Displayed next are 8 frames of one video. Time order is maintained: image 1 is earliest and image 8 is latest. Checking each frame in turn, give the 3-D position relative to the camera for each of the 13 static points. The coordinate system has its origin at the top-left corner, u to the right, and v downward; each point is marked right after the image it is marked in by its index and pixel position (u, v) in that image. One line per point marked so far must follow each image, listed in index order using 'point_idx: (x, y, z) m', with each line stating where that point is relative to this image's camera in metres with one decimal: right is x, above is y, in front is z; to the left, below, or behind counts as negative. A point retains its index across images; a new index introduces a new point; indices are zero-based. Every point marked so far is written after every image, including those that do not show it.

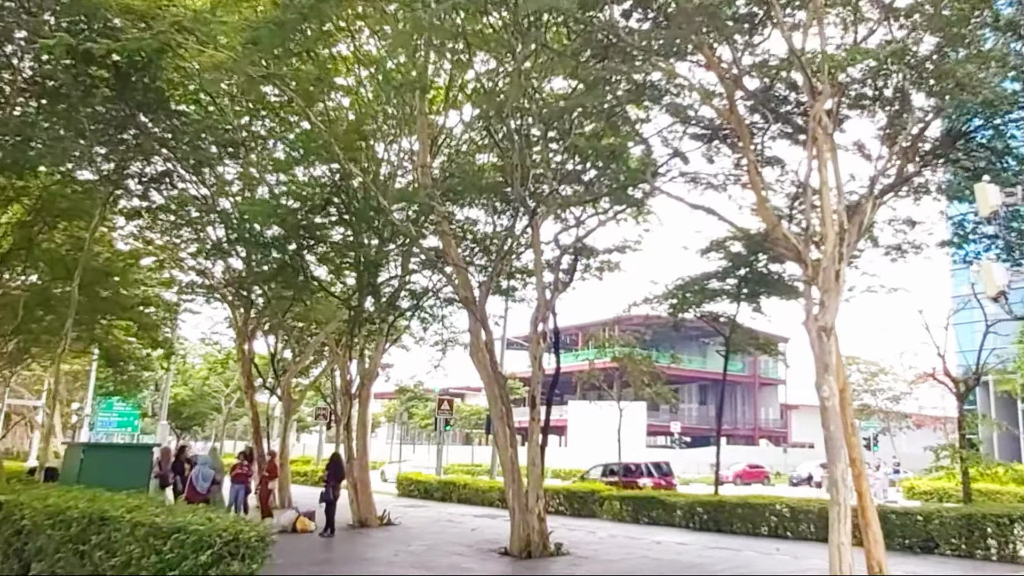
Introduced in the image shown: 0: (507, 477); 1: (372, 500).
0: (-0.1, -2.5, +12.4) m
1: (-2.3, -3.5, +14.9) m
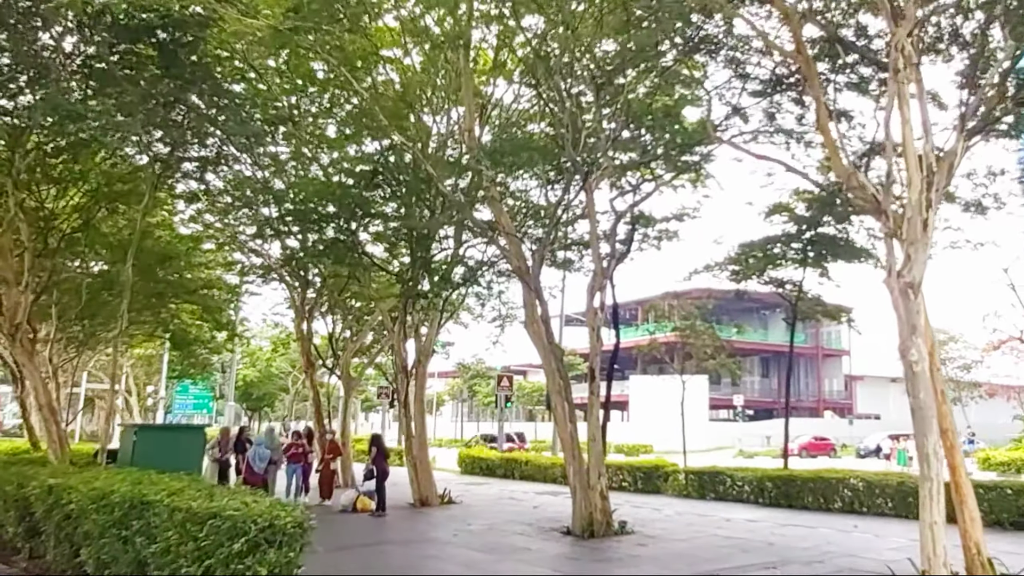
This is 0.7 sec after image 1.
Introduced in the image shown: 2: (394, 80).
0: (+0.7, -2.1, +12.0) m
1: (-1.3, -3.1, +14.6) m
2: (-2.0, +3.6, +15.7) m
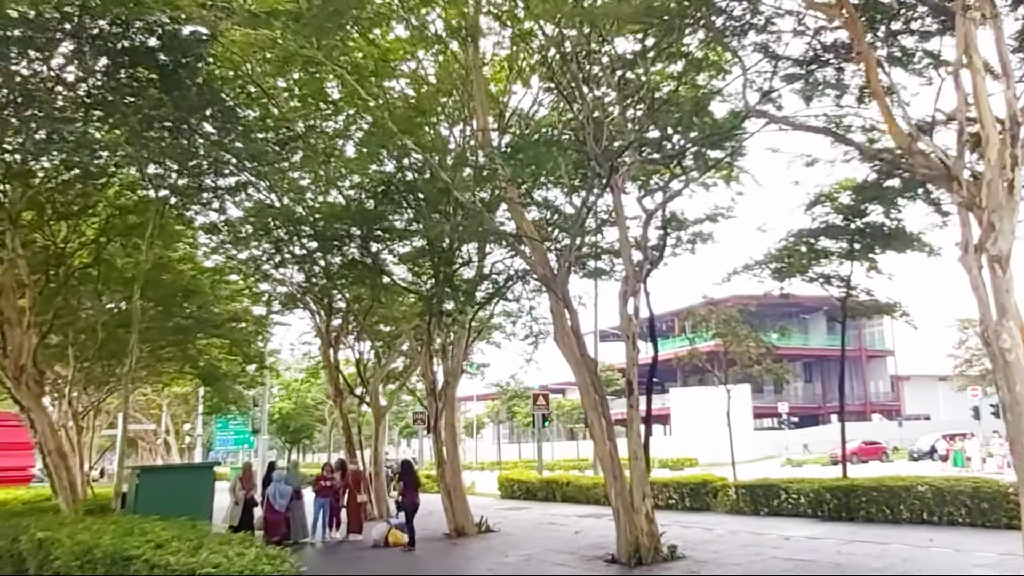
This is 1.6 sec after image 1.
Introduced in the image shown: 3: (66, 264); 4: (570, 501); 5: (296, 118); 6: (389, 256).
0: (+1.2, -2.3, +11.2) m
1: (-0.7, -3.3, +13.9) m
2: (-1.7, +3.2, +15.2) m
3: (-7.7, +0.4, +15.8) m
4: (+1.2, -4.6, +19.9) m
5: (-3.6, +2.8, +15.0) m
6: (-2.3, +0.6, +16.8) m
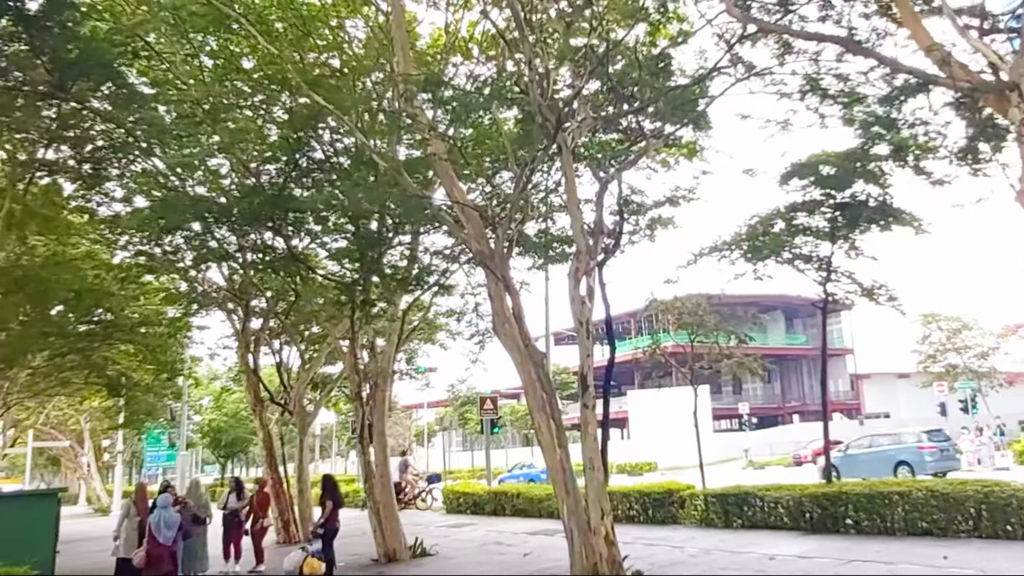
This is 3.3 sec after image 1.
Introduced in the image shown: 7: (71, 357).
0: (+0.5, -2.0, +9.5) m
1: (-1.5, -3.2, +12.1) m
2: (-2.7, +3.4, +13.4) m
3: (-8.6, +0.4, +13.8) m
4: (+0.2, -4.5, +18.3) m
5: (-4.5, +2.9, +13.1) m
6: (-3.3, +0.7, +15.0) m
7: (-9.2, -1.4, +19.4) m
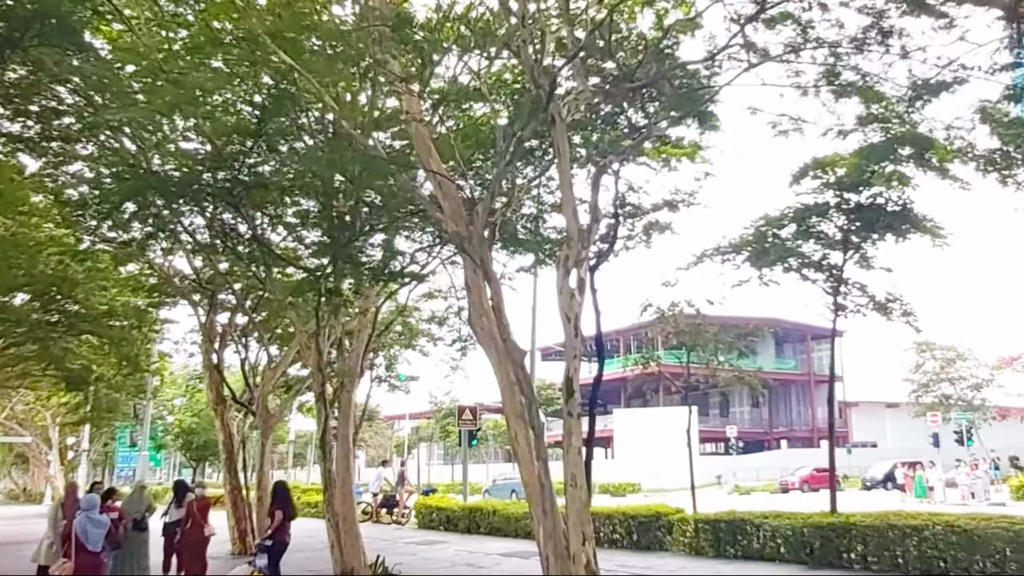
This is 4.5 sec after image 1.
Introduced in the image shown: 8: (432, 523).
0: (+0.2, -2.0, +8.5) m
1: (-1.8, -3.1, +11.1) m
2: (-2.7, +3.5, +12.4) m
3: (-8.8, +0.8, +12.7) m
4: (-0.3, -4.6, +17.2) m
5: (-4.6, +3.1, +12.1) m
6: (-3.5, +0.8, +14.0) m
7: (-9.6, -1.2, +18.3) m
8: (-1.7, -5.0, +19.5) m
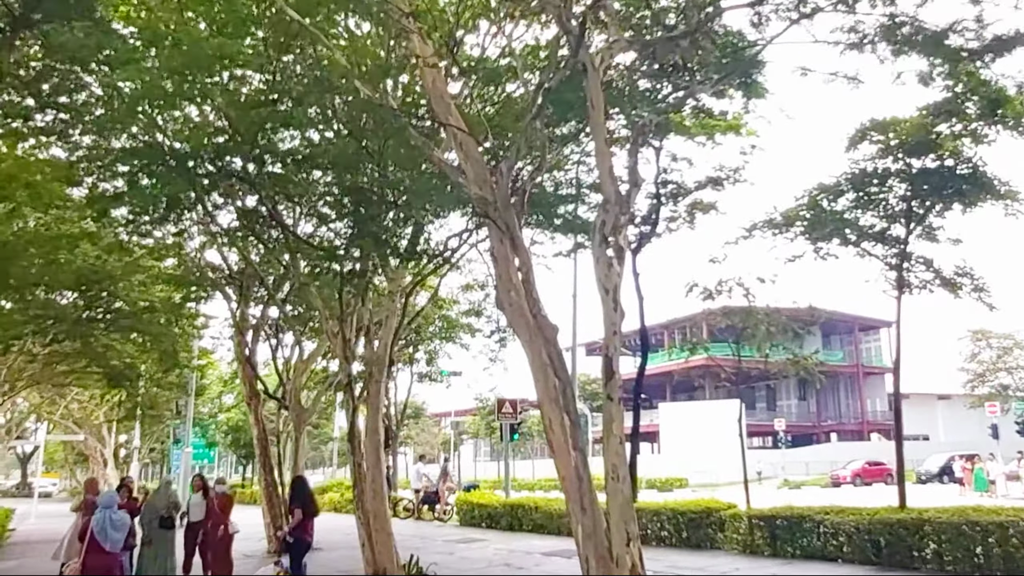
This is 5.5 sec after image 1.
0: (+0.5, -1.8, +7.9) m
1: (-1.4, -2.9, +10.5) m
2: (-2.3, +3.6, +11.9) m
3: (-8.3, +0.8, +12.5) m
4: (+0.5, -4.4, +16.6) m
5: (-4.2, +3.2, +11.7) m
6: (-2.9, +0.9, +13.5) m
7: (-8.8, -1.1, +18.1) m
8: (-0.8, -4.8, +19.0) m
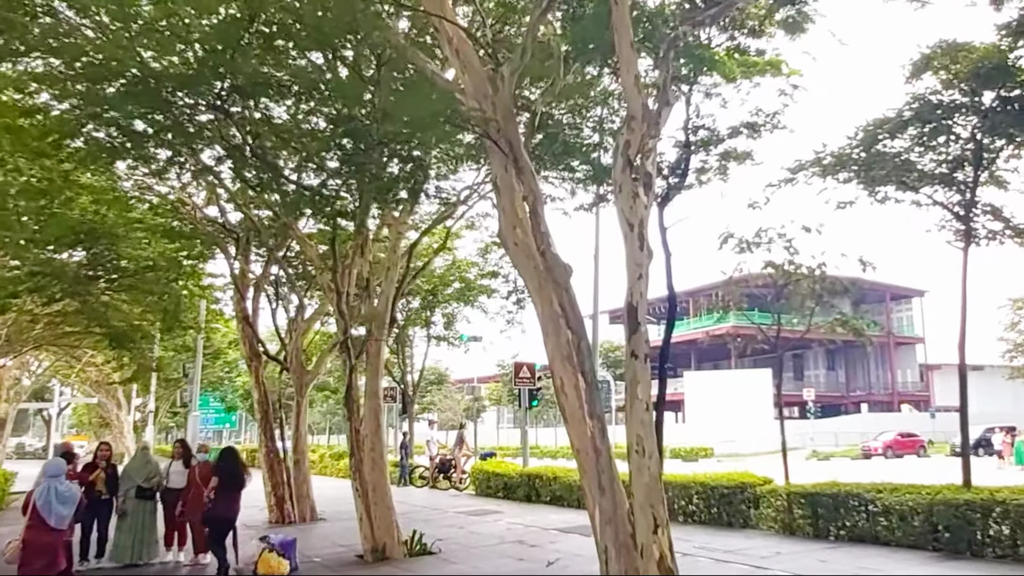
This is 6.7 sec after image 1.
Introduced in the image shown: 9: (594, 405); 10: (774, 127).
0: (+0.6, -1.4, +6.9) m
1: (-1.2, -2.4, +9.6) m
2: (-2.1, +4.2, +10.8) m
3: (-8.1, +1.4, +11.6) m
4: (+0.8, -3.6, +15.7) m
5: (-4.0, +3.8, +10.6) m
6: (-2.7, +1.6, +12.5) m
7: (-8.4, -0.3, +17.3) m
8: (-0.5, -4.0, +18.1) m
9: (+0.7, -0.9, +7.0) m
10: (+3.5, +2.1, +12.4) m
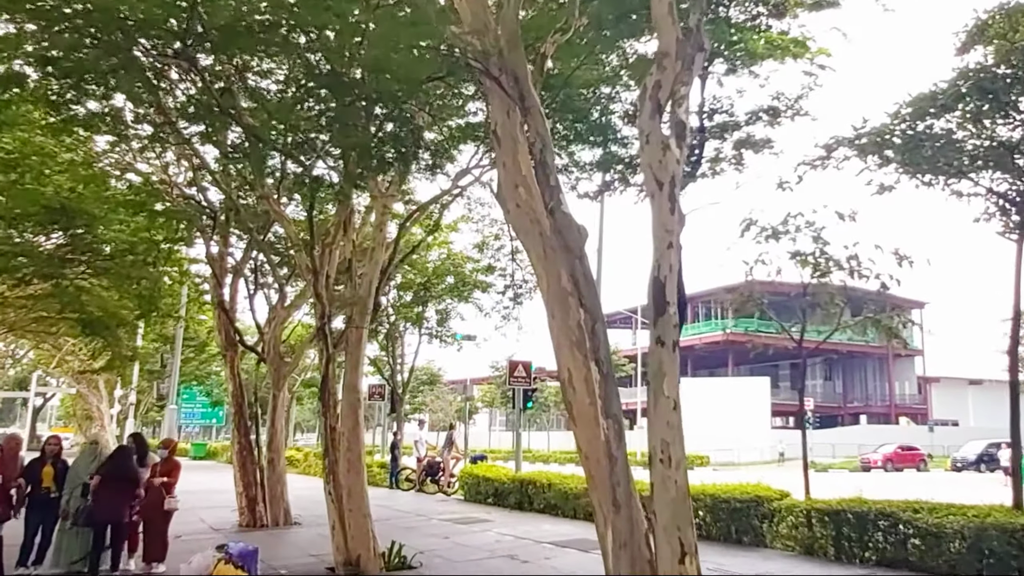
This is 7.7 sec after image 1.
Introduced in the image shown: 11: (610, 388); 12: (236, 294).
0: (+0.6, -1.3, +6.0) m
1: (-1.3, -2.2, +8.7) m
2: (-2.0, +4.4, +9.9) m
3: (-8.1, +1.8, +10.7) m
4: (+0.6, -3.6, +14.7) m
5: (-3.9, +4.0, +9.7) m
6: (-2.7, +1.8, +11.6) m
7: (-8.5, +0.1, +16.3) m
8: (-0.6, -3.9, +17.2) m
9: (+0.6, -0.8, +6.1) m
10: (+3.5, +2.2, +11.5) m
11: (+0.7, -0.7, +6.2) m
12: (-4.4, -0.1, +14.7) m
